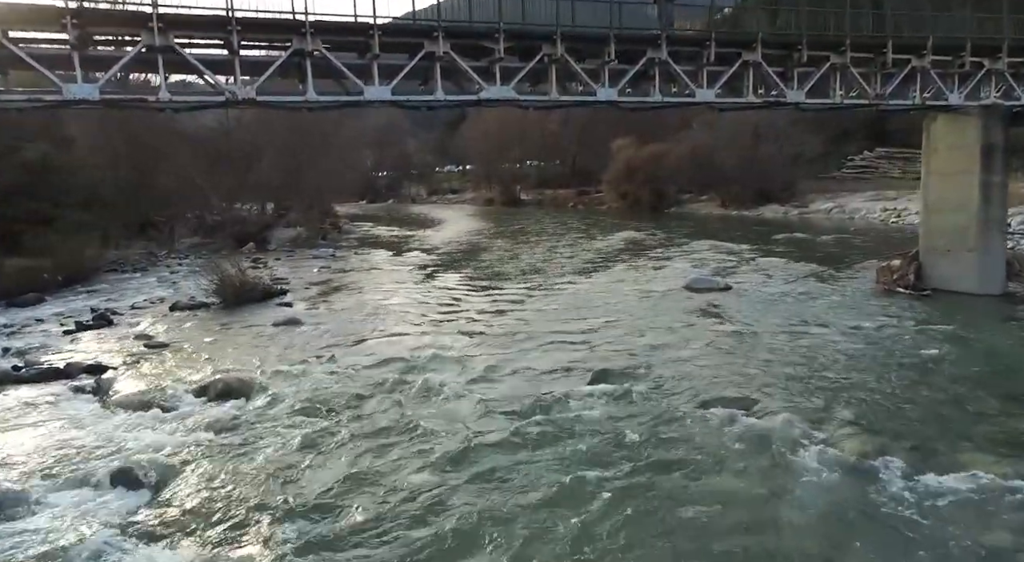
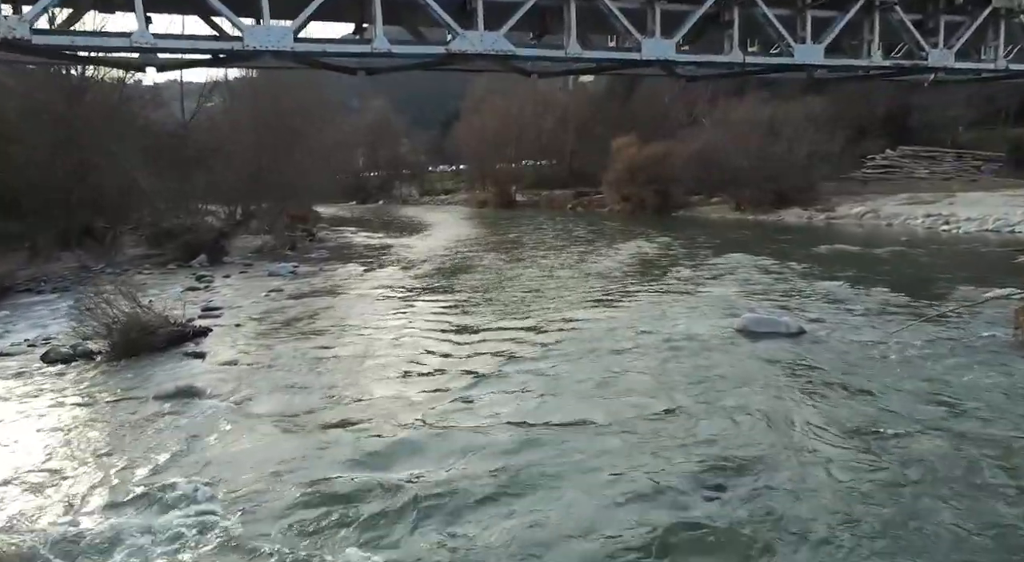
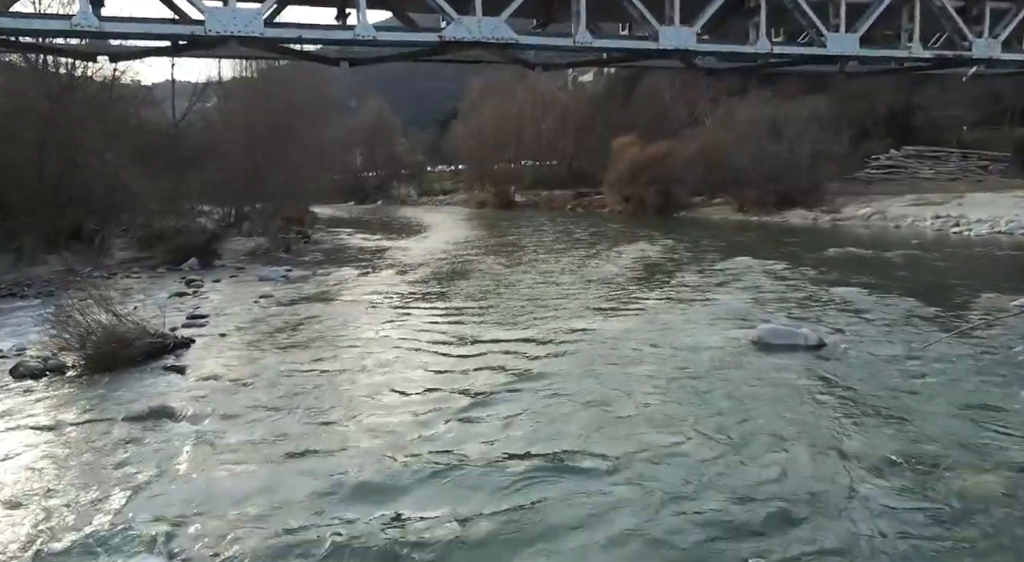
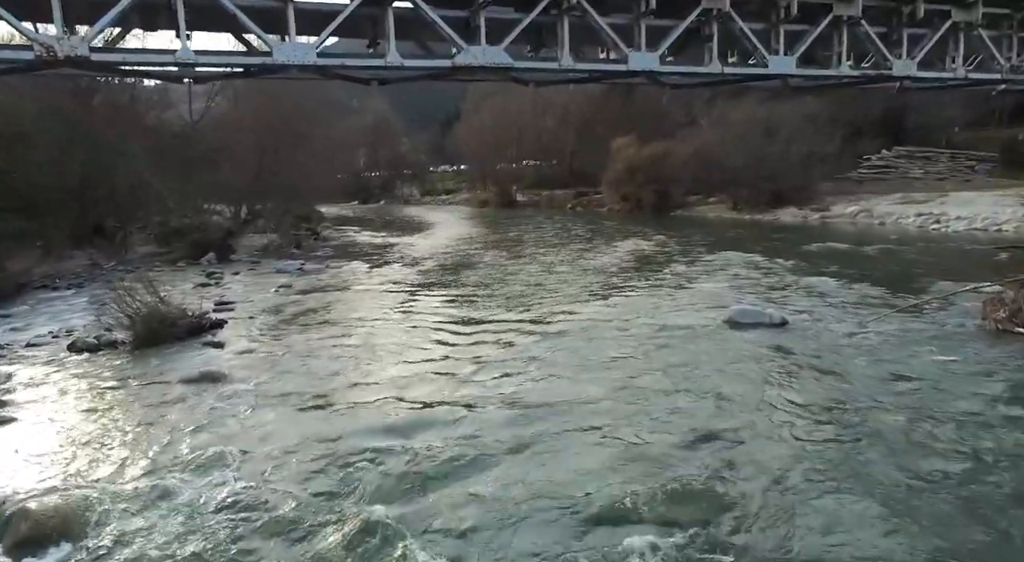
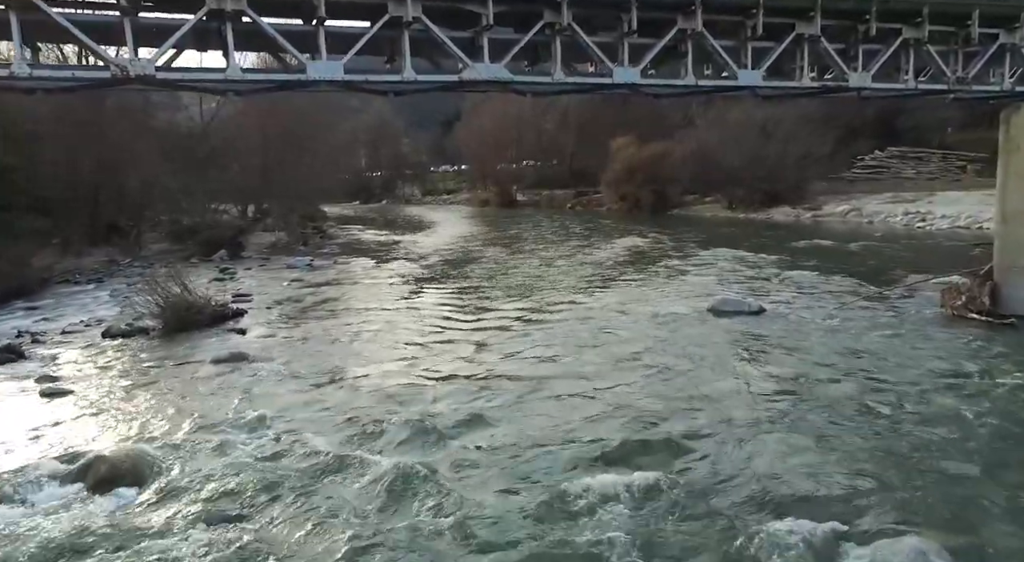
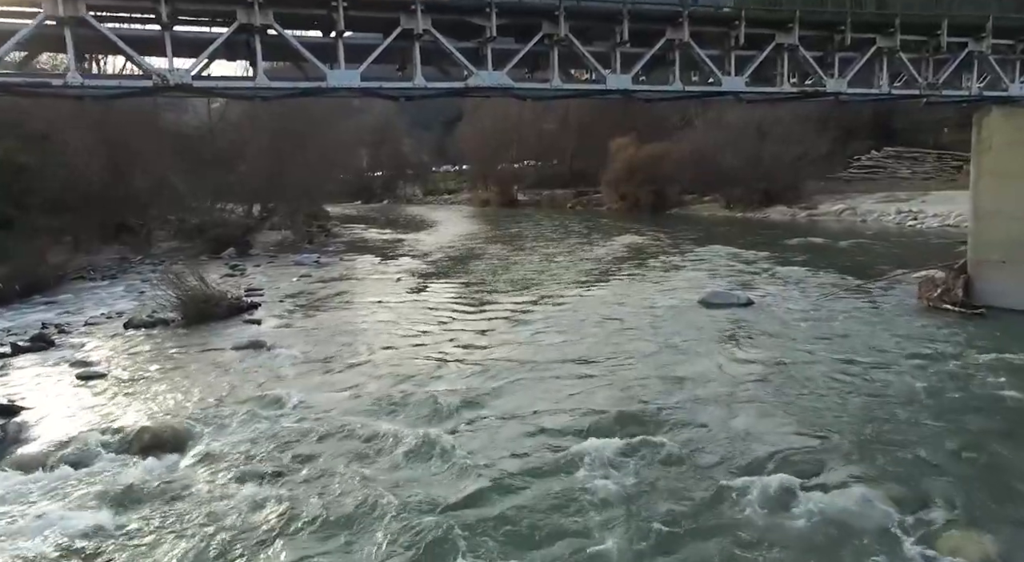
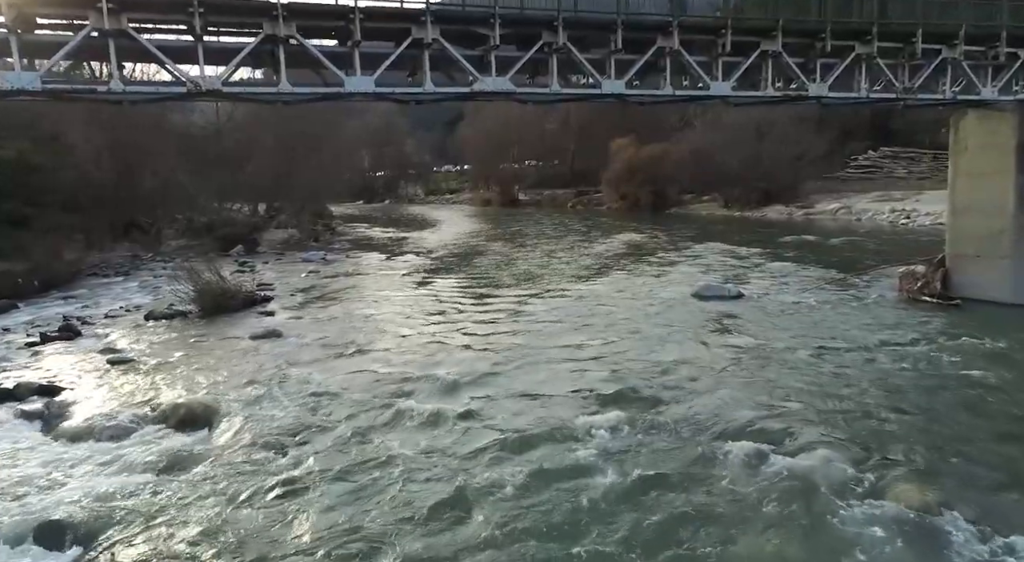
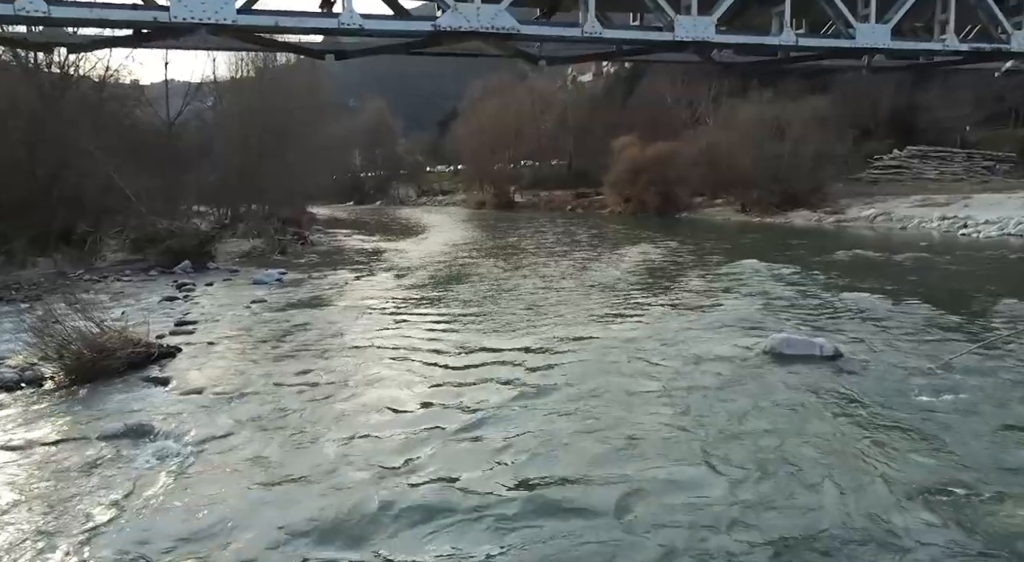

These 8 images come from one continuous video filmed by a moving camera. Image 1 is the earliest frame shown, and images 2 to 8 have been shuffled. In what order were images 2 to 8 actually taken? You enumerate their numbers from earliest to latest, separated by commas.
7, 6, 5, 4, 2, 3, 8
